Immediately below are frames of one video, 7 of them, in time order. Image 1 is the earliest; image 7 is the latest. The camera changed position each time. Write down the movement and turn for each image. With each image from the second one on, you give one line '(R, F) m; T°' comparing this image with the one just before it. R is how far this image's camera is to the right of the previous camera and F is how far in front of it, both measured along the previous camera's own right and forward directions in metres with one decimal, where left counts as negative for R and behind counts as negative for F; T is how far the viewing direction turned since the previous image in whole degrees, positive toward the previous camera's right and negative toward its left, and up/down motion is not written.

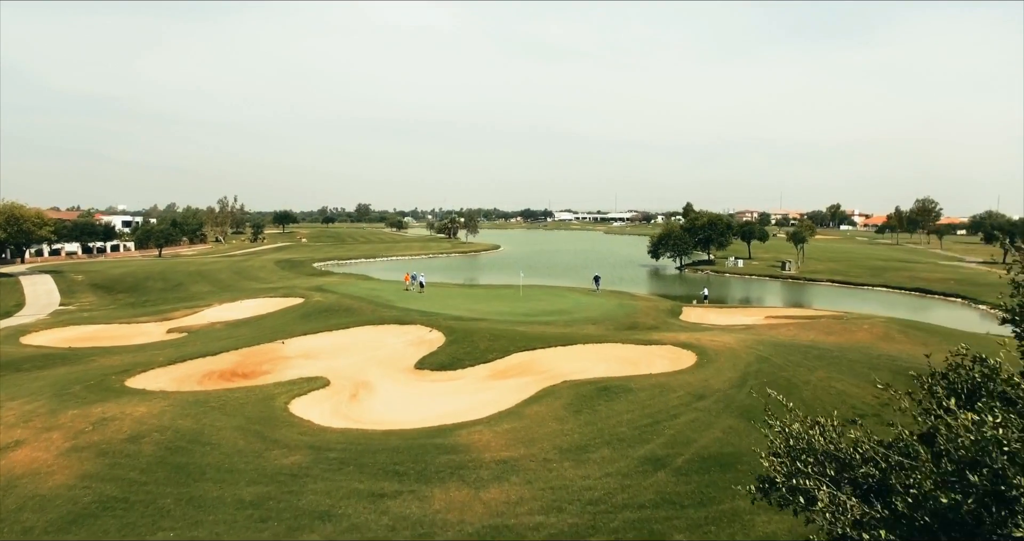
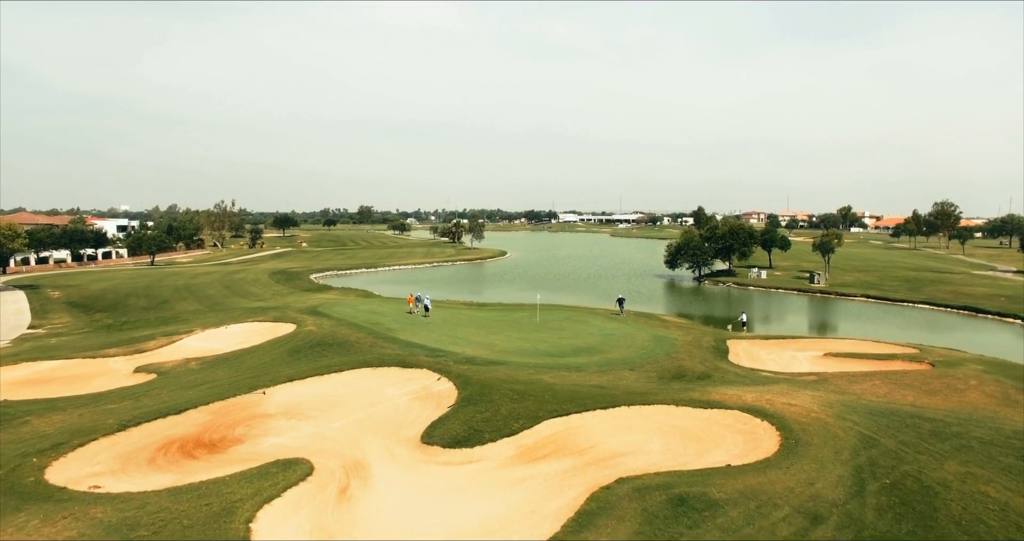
(-0.7, +4.0) m; 0°
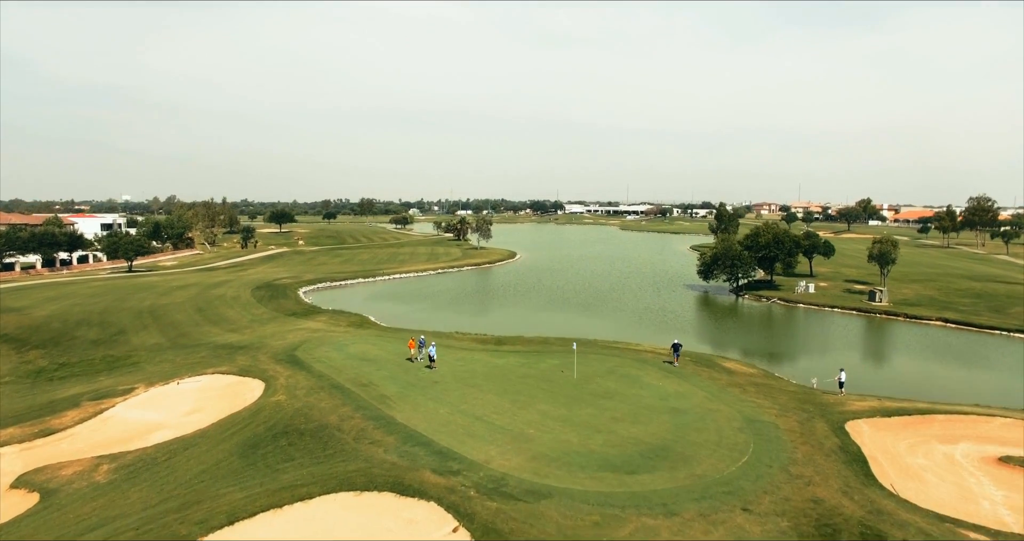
(-1.1, +7.7) m; 0°
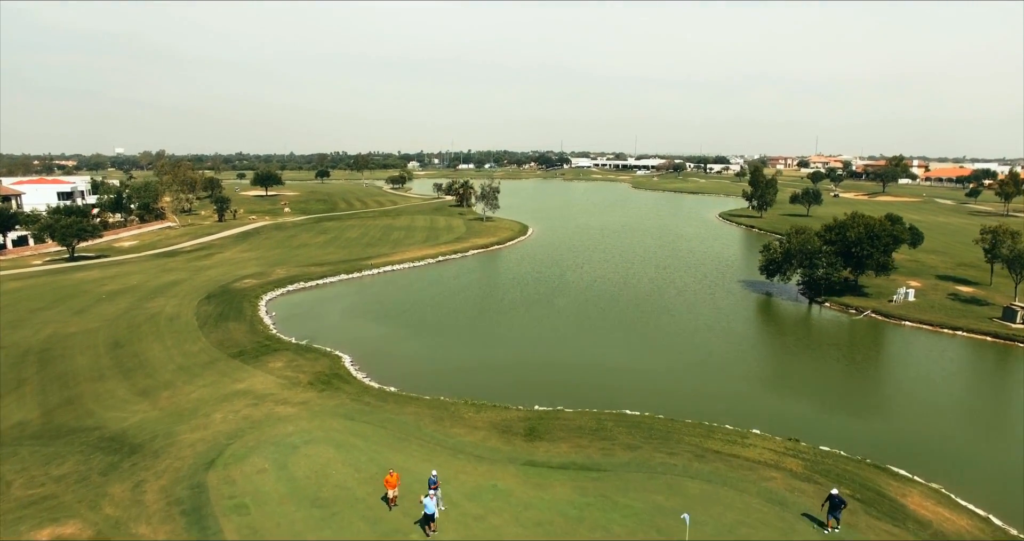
(-1.4, +12.8) m; 0°
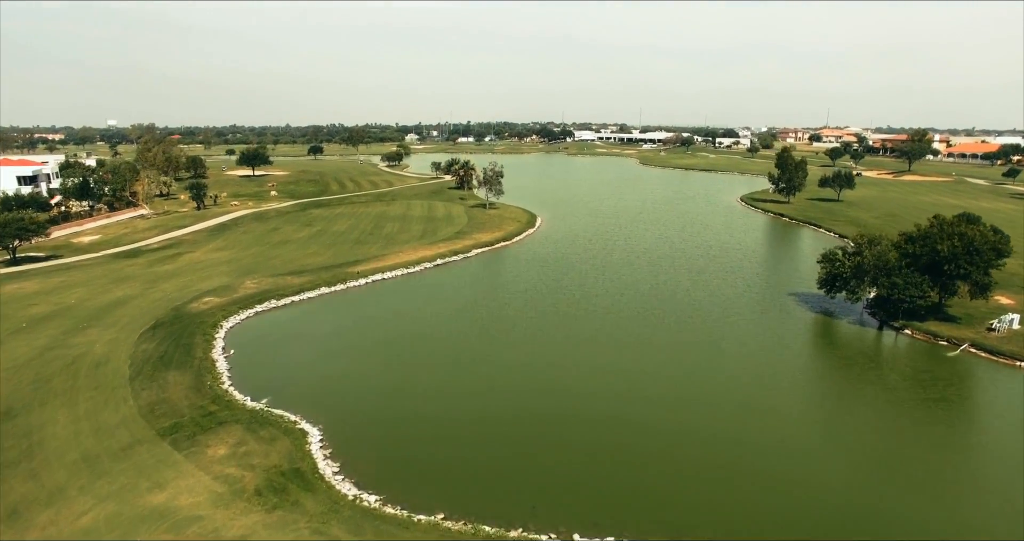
(-0.9, +8.7) m; 0°
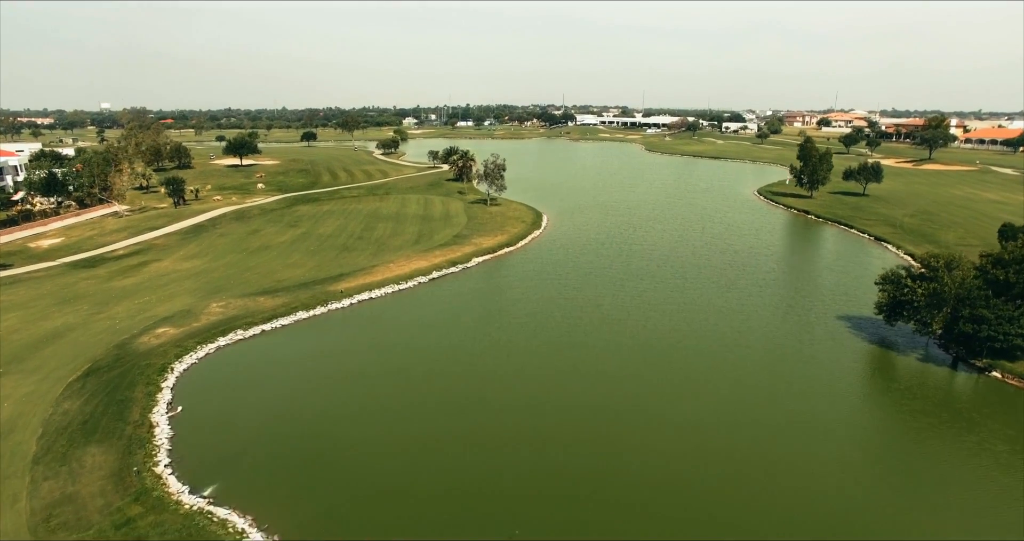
(-0.5, +6.7) m; 0°
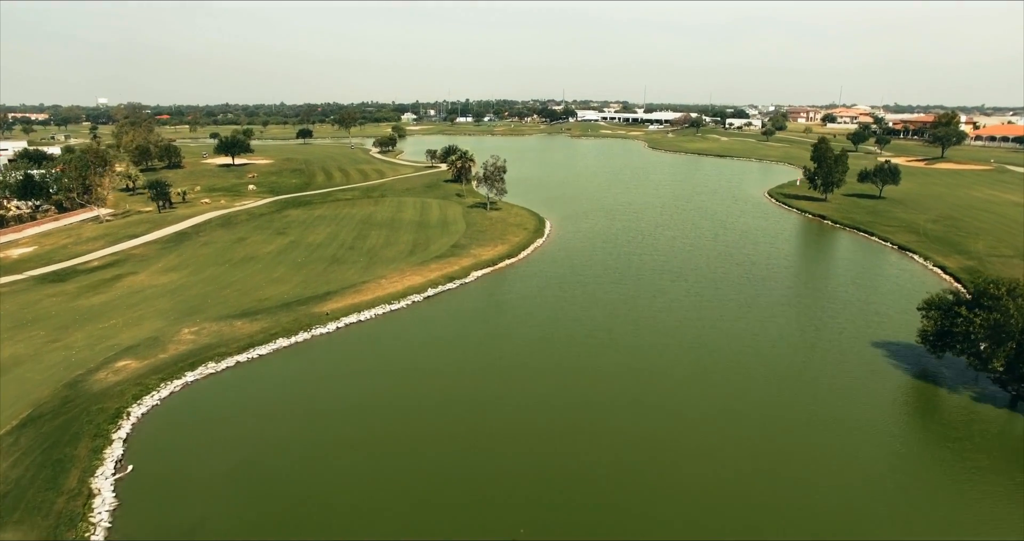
(-0.2, +4.1) m; 0°
